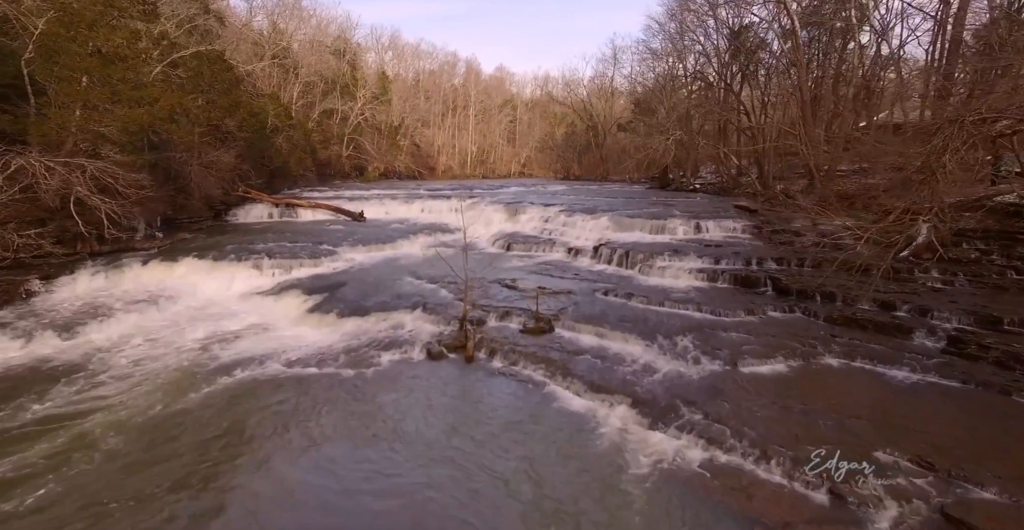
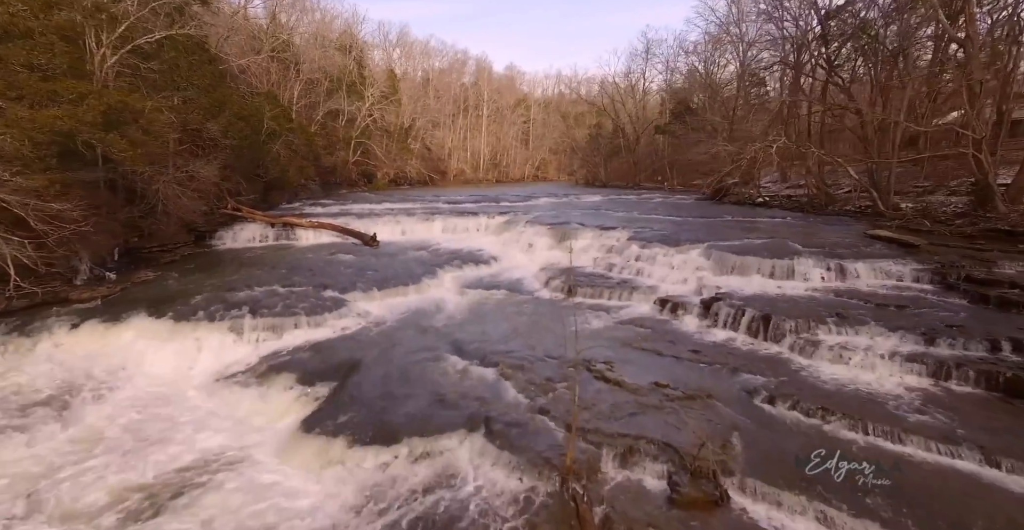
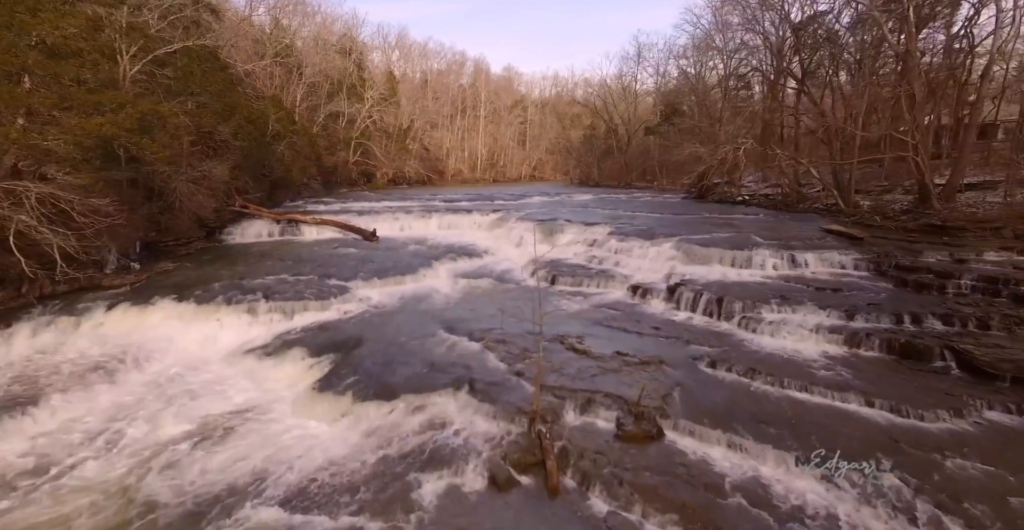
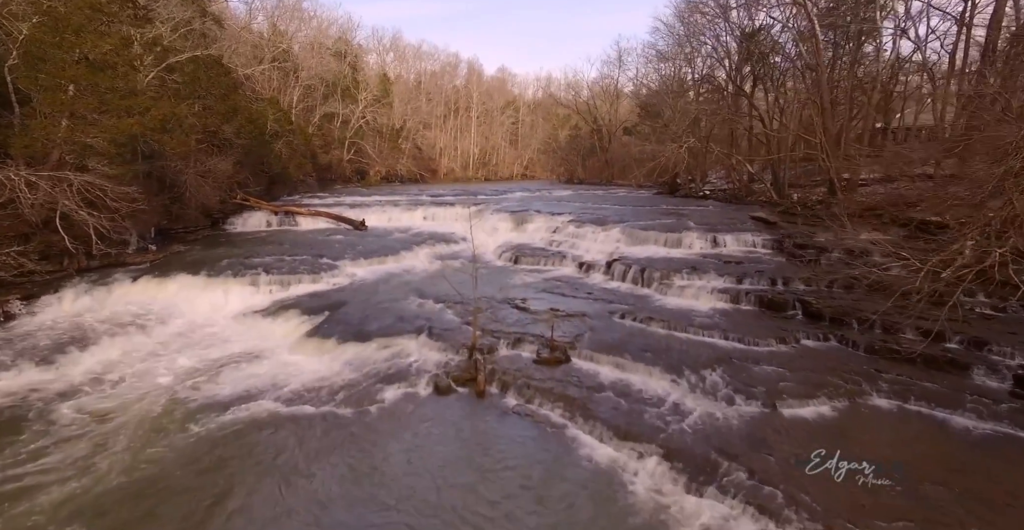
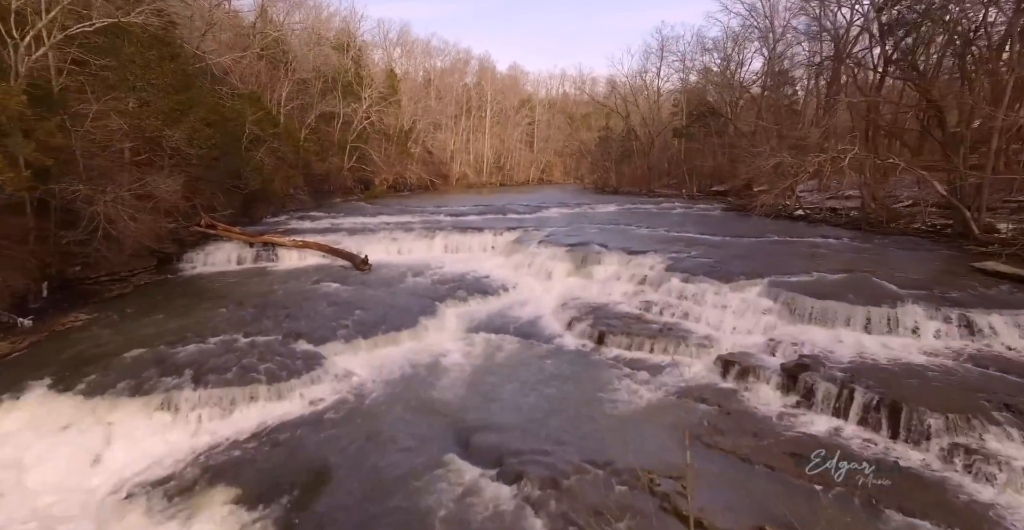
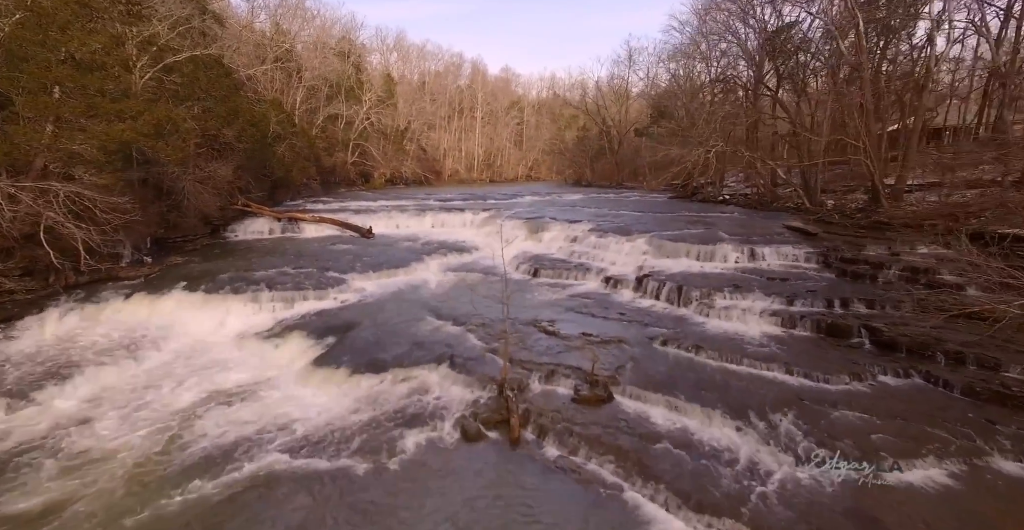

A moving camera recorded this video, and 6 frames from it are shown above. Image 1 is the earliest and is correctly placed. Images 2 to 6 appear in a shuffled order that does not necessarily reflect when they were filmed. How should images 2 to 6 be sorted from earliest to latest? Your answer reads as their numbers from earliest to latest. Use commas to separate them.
4, 6, 3, 2, 5
